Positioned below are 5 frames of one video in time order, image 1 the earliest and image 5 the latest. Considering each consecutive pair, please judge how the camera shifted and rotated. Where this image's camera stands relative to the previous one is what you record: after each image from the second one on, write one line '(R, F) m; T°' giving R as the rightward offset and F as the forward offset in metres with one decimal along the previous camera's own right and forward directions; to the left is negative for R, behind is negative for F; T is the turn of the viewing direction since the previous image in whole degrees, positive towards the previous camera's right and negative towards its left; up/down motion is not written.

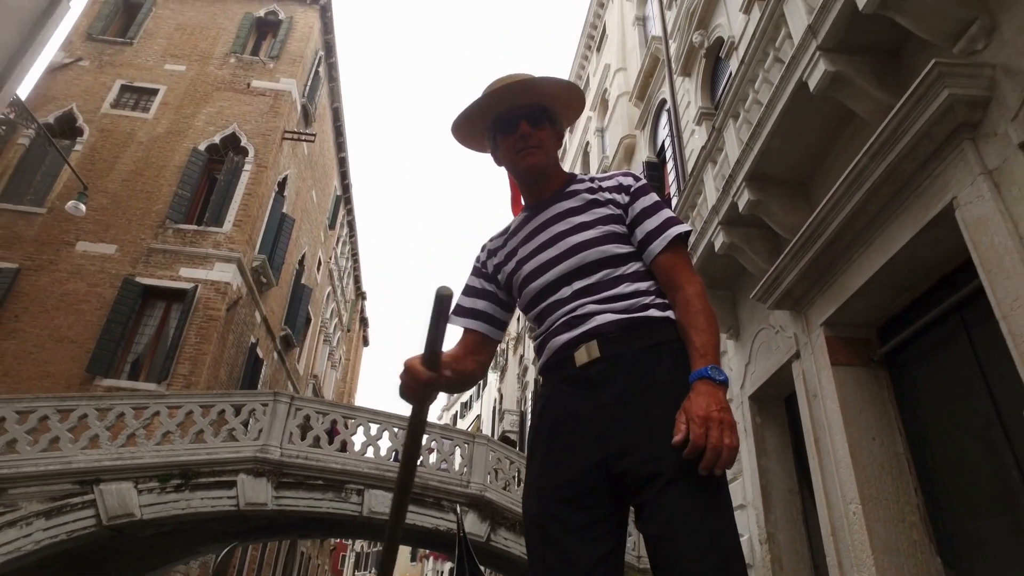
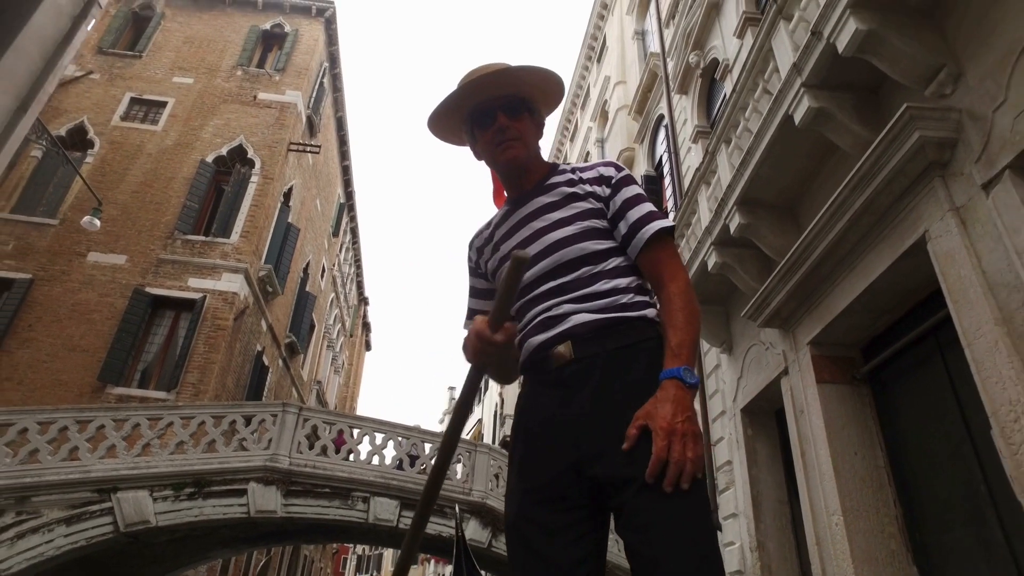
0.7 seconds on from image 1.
(0.0, -0.2) m; 0°
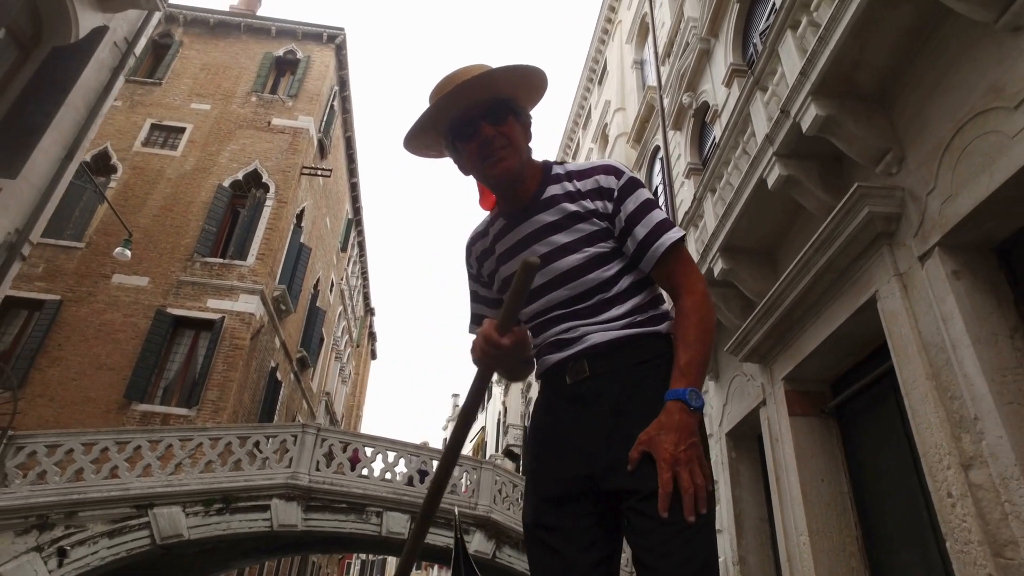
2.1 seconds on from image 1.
(0.0, -0.5) m; 0°
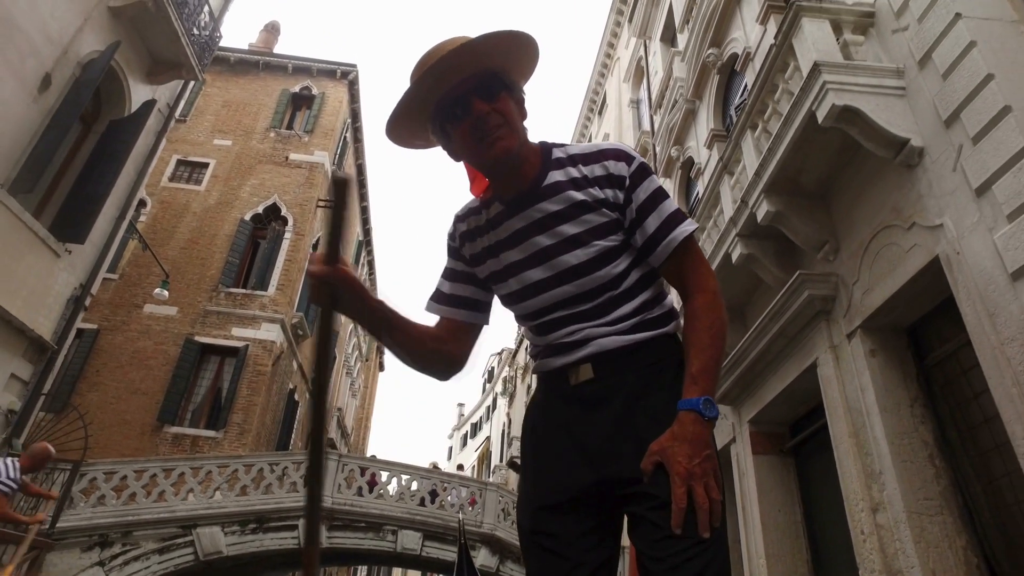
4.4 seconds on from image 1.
(0.0, -0.9) m; 0°
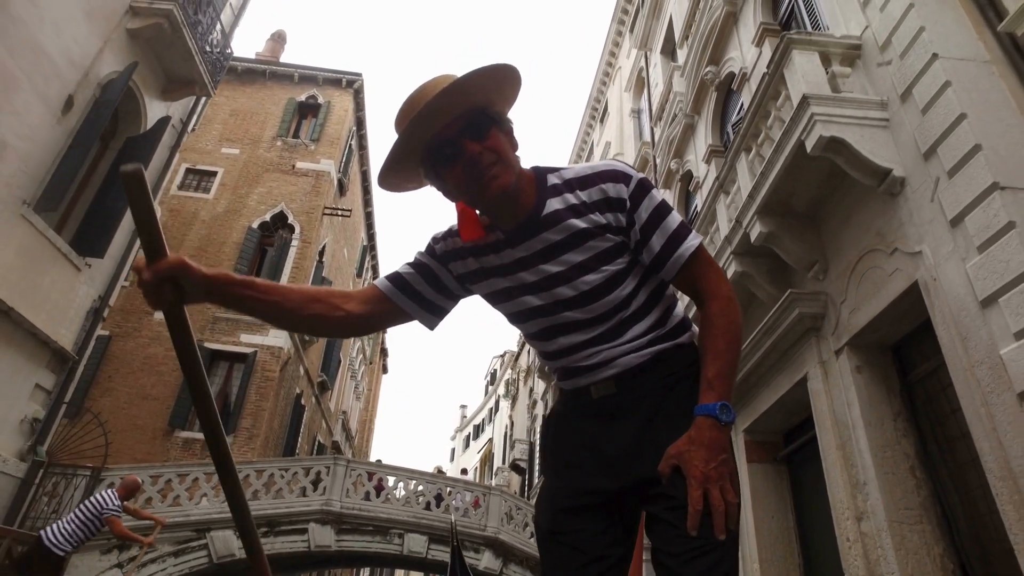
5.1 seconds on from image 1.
(0.0, -0.2) m; 0°
